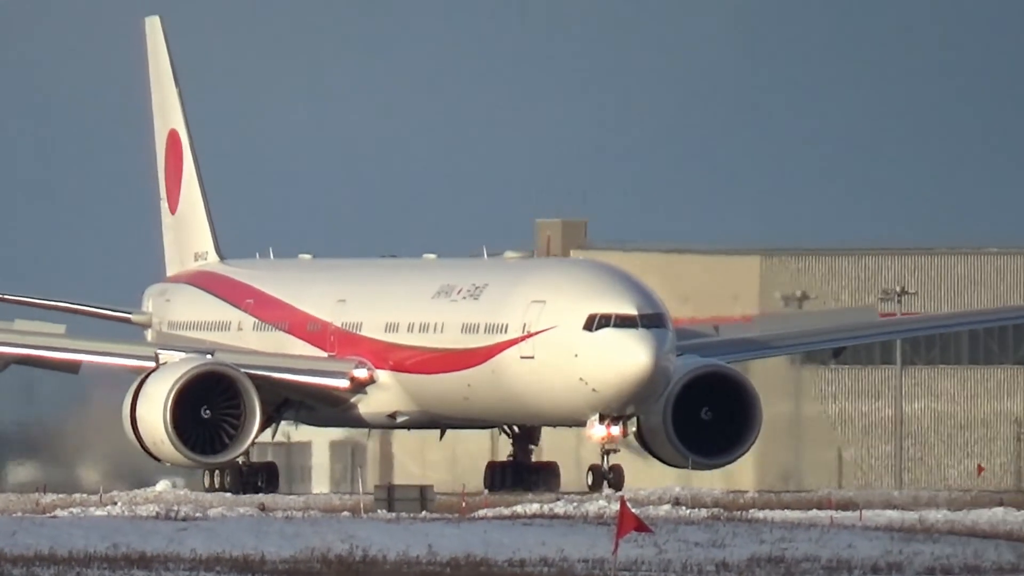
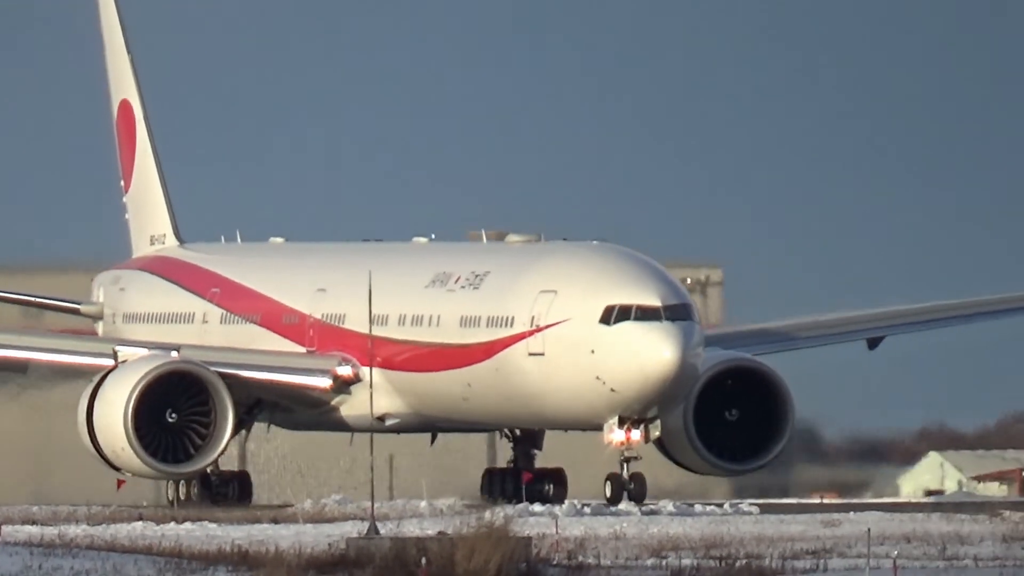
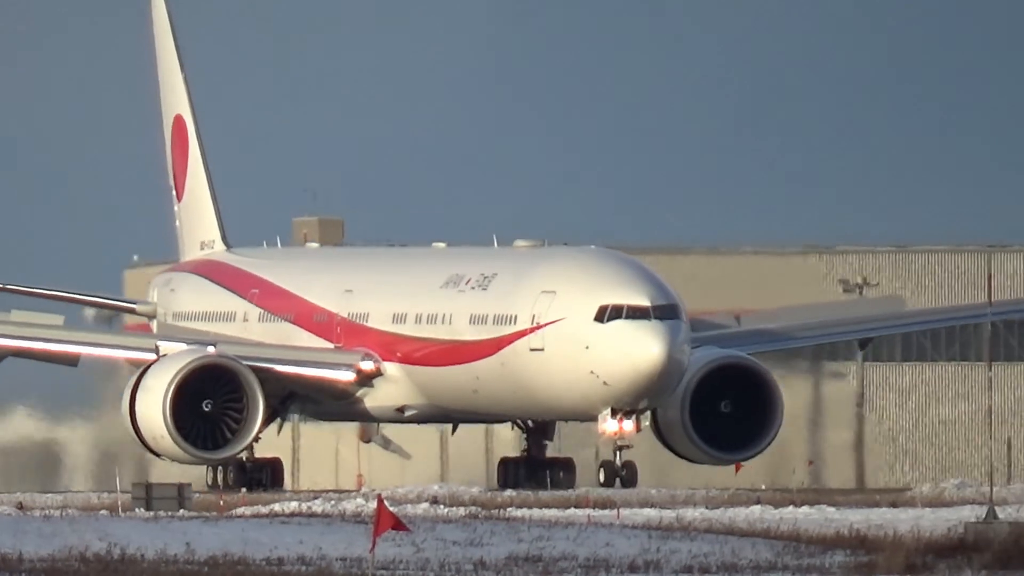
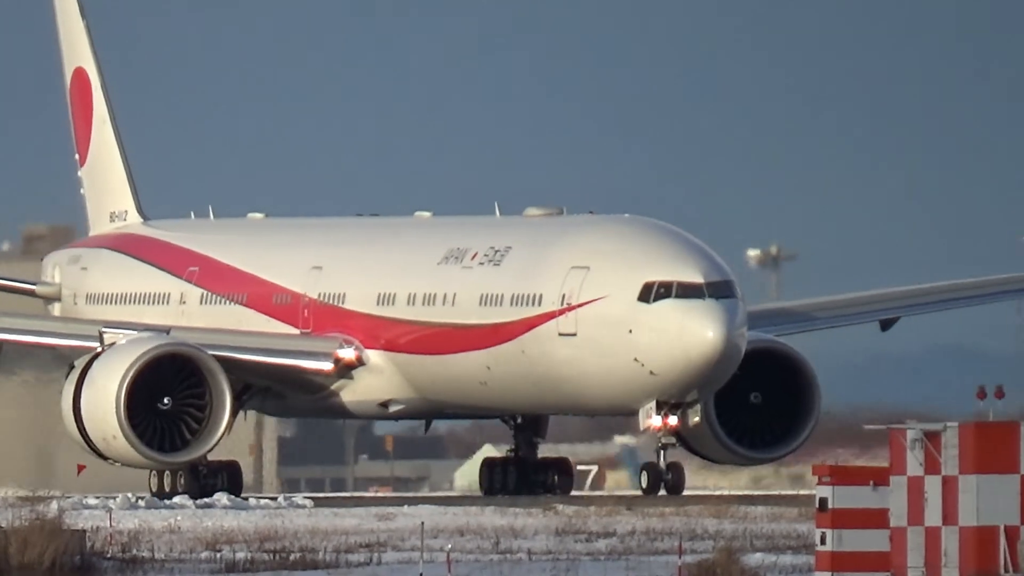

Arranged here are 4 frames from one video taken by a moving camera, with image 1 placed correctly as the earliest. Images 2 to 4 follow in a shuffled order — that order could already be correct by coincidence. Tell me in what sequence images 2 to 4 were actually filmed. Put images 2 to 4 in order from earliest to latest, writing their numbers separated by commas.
3, 2, 4
